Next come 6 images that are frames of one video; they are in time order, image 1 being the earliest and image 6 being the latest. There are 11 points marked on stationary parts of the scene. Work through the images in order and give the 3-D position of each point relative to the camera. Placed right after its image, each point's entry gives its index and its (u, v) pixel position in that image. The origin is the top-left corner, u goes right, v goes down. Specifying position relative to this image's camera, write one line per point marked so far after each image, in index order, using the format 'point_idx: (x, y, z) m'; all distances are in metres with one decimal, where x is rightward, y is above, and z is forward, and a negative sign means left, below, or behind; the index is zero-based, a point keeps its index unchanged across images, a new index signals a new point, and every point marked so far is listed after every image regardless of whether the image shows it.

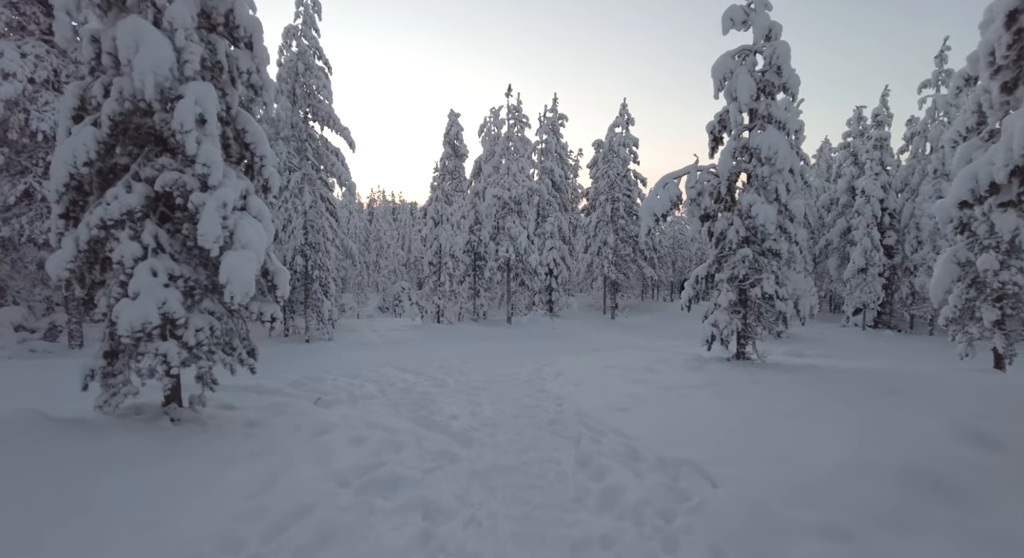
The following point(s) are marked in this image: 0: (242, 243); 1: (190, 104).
0: (-4.3, +0.6, +8.6) m
1: (-4.8, +2.6, +7.9) m
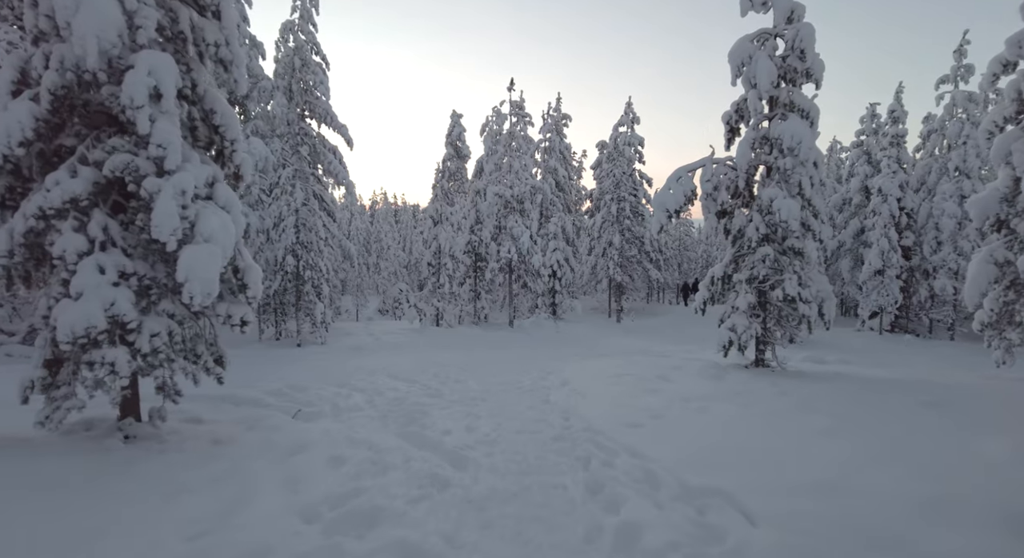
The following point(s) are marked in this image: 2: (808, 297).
0: (-4.3, +0.6, +7.5) m
1: (-4.8, +2.6, +6.9) m
2: (+7.6, -0.5, +13.8) m
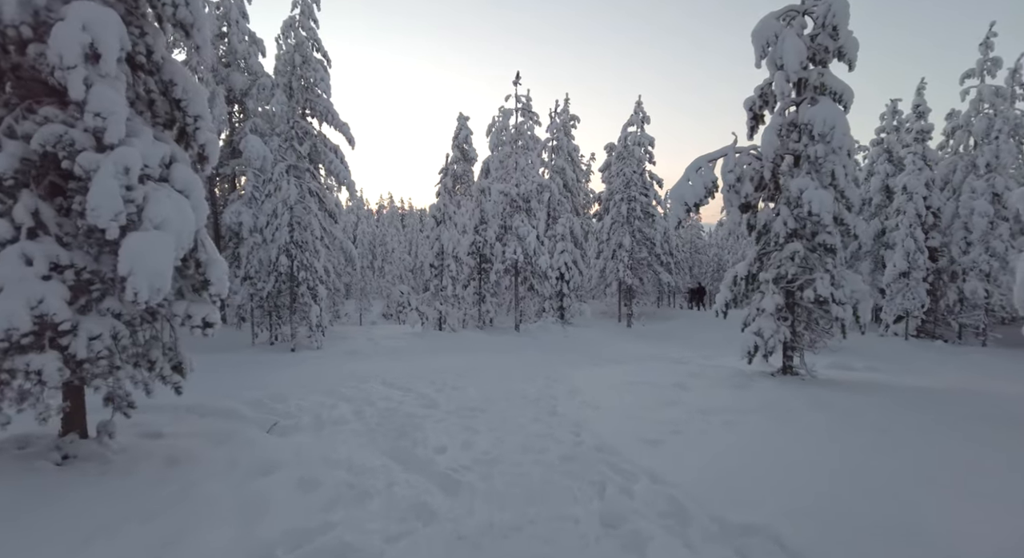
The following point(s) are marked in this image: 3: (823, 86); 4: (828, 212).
0: (-4.3, +0.7, +6.4) m
1: (-4.8, +2.7, +5.8) m
2: (+7.7, -0.4, +12.5) m
3: (+7.3, +4.5, +12.6) m
4: (+7.1, +1.5, +12.0) m
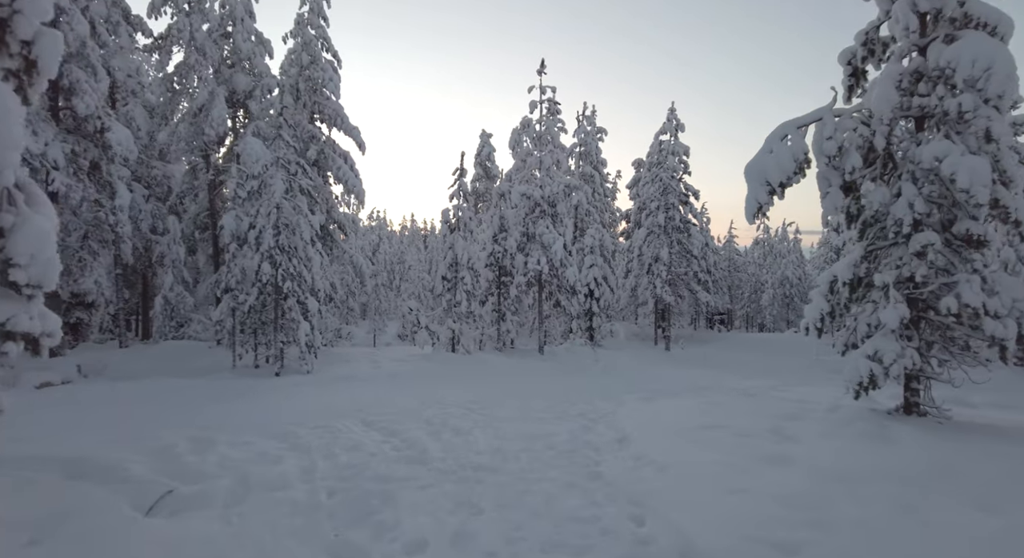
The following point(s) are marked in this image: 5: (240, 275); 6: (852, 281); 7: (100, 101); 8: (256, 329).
0: (-4.2, +0.9, +3.4) m
1: (-4.6, +2.9, +2.9) m
2: (+8.1, -0.5, +8.8) m
3: (+7.7, +4.5, +9.1) m
4: (+7.5, +1.5, +8.5) m
5: (-9.2, +0.1, +18.1) m
6: (+6.6, -0.1, +10.3) m
7: (-13.4, +5.8, +17.4) m
8: (-8.7, -1.7, +18.3) m
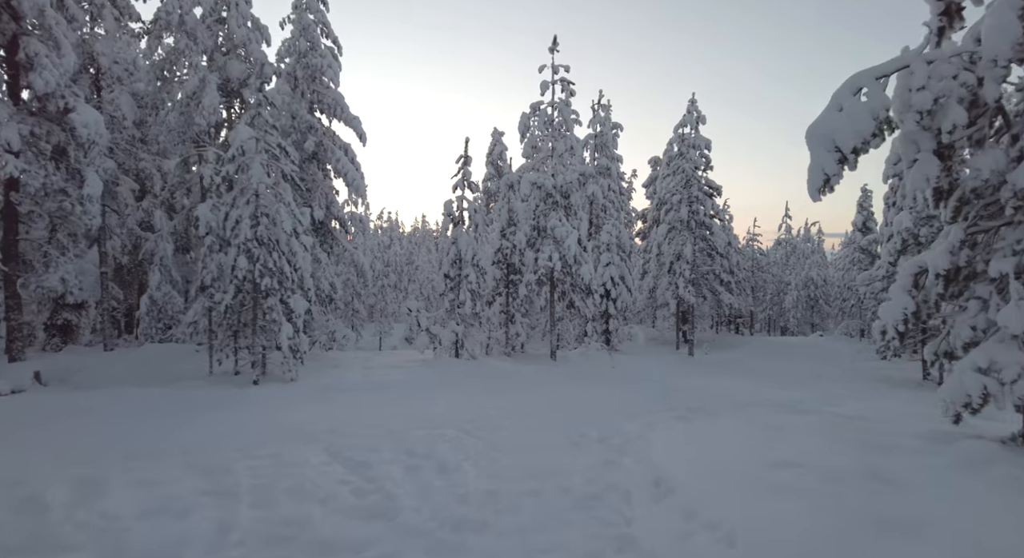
0: (-4.3, +1.1, +1.4) m
1: (-4.8, +3.1, +0.9) m
2: (+8.1, -0.4, +6.6) m
3: (+7.7, +4.6, +6.9) m
4: (+7.5, +1.6, +6.2) m
5: (-8.9, +0.2, +16.3) m
6: (+6.6, +0.1, +8.1) m
7: (-13.2, +5.9, +15.6) m
8: (-8.5, -1.6, +16.4) m
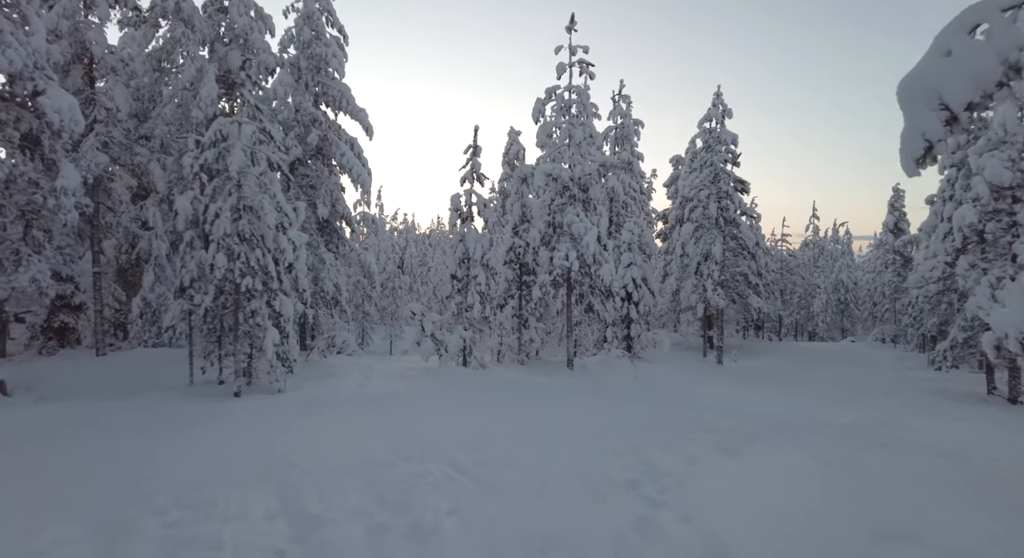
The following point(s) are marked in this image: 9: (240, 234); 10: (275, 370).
0: (-4.5, +1.1, -0.3) m
1: (-5.0, +3.2, -0.7) m
2: (+8.1, -0.3, +4.5) m
3: (+7.7, +4.6, +4.8) m
4: (+7.5, +1.6, +4.2) m
5: (-8.6, +0.2, +14.7) m
6: (+6.7, +0.1, +6.0) m
7: (-12.9, +5.9, +14.3) m
8: (-8.2, -1.6, +14.8) m
9: (-7.1, +1.2, +14.0) m
10: (-6.5, -2.5, +14.7) m
